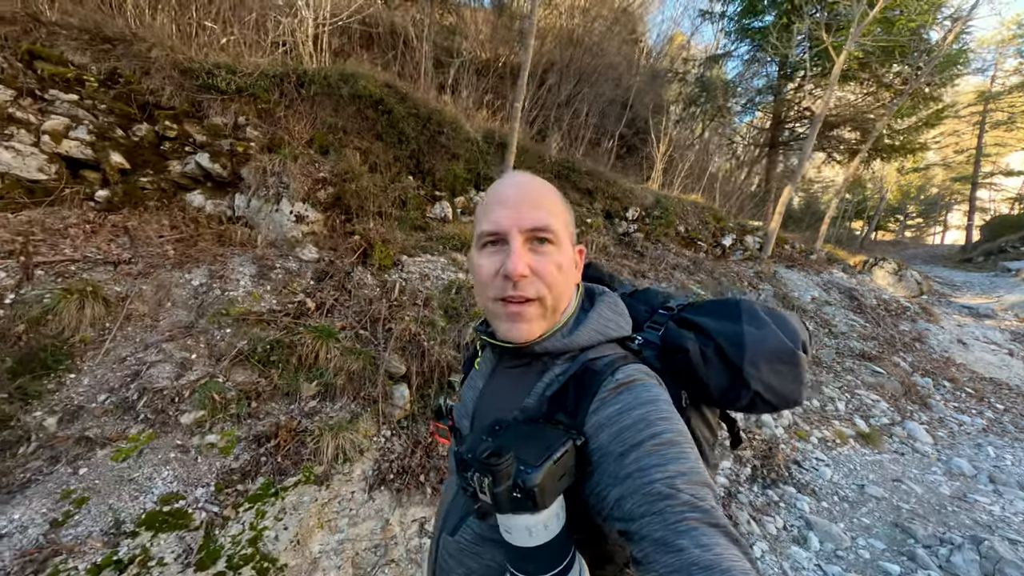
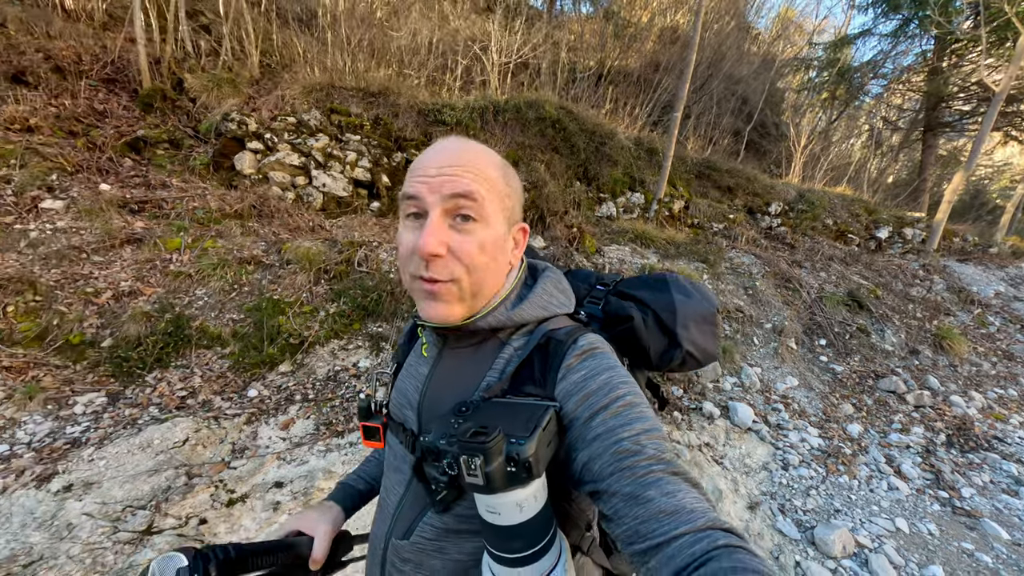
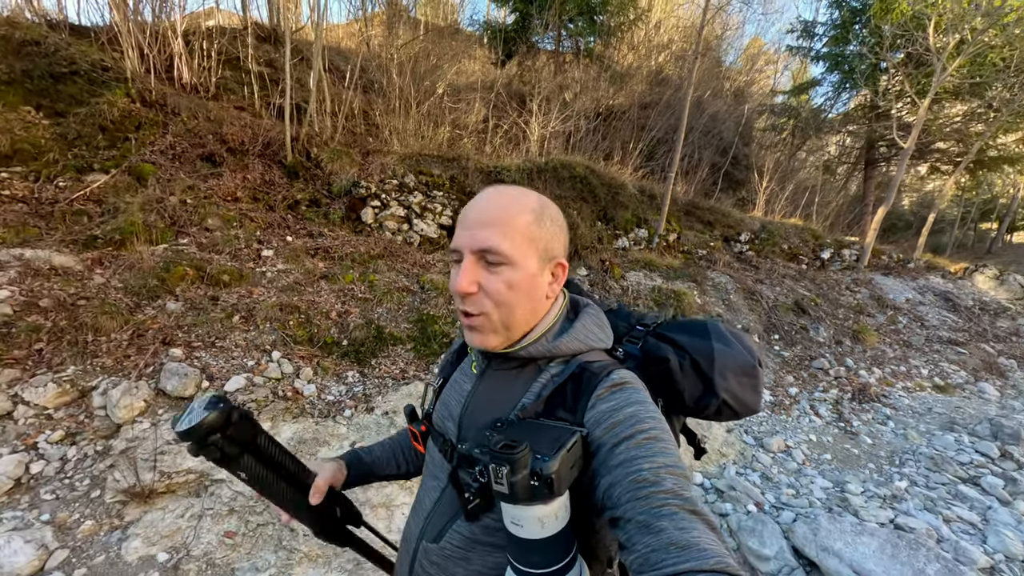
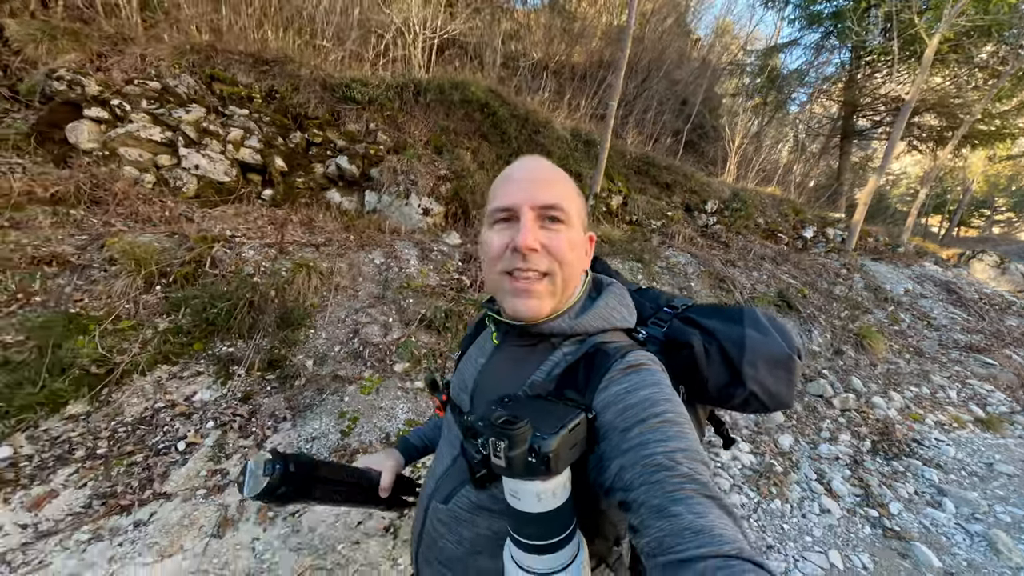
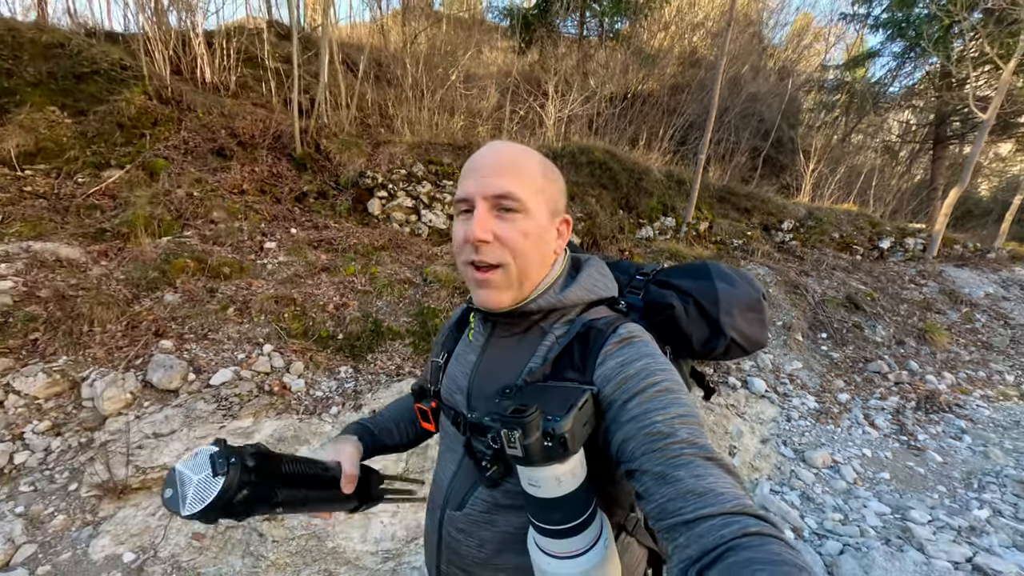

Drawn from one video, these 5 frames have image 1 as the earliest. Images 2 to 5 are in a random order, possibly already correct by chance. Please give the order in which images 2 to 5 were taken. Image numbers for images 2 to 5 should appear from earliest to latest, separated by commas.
4, 2, 5, 3
